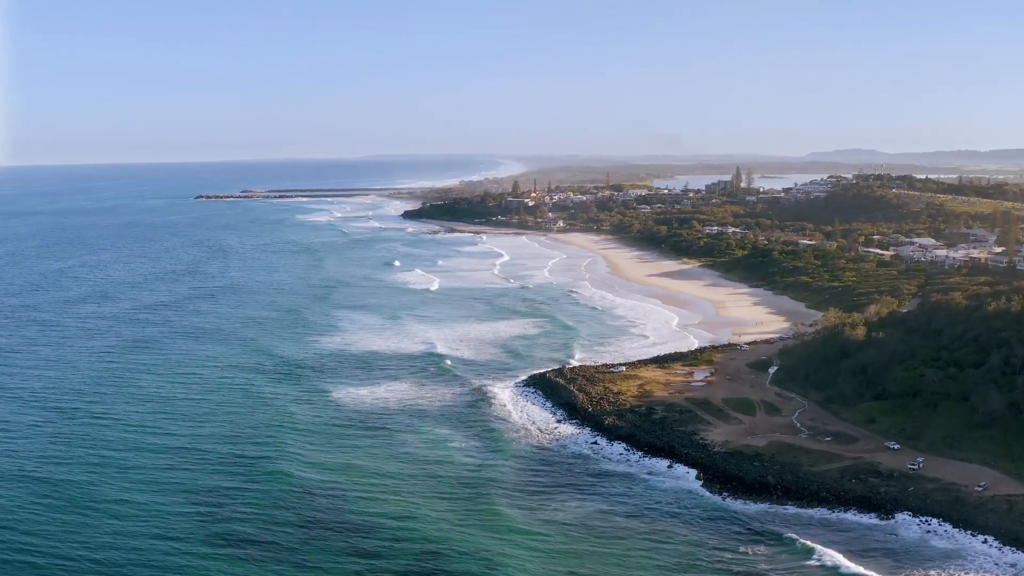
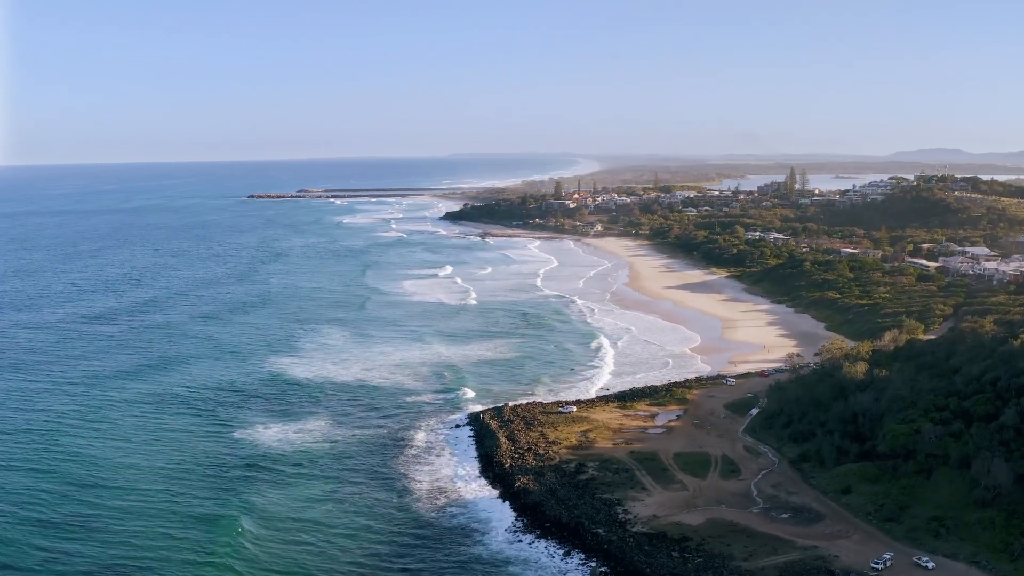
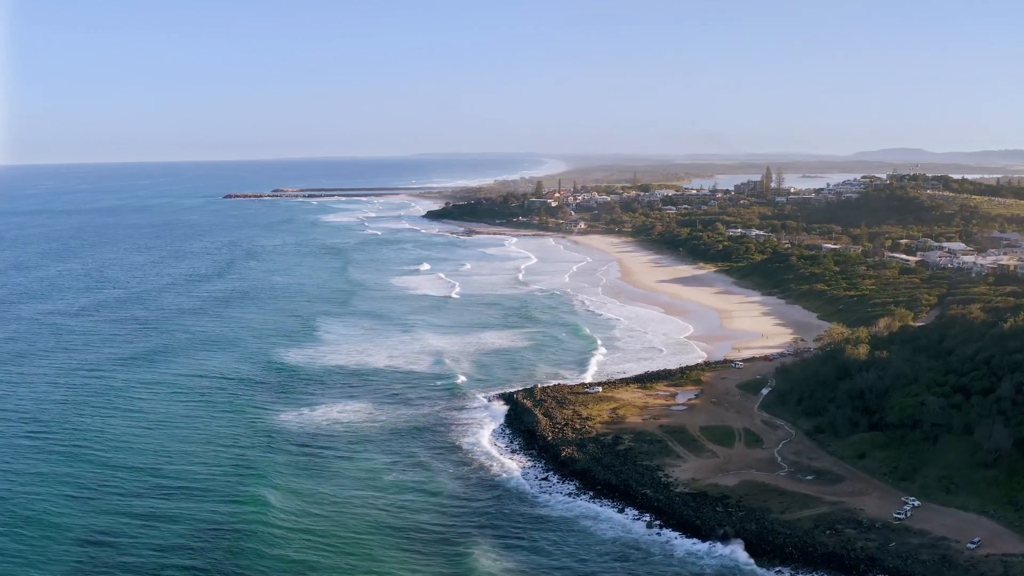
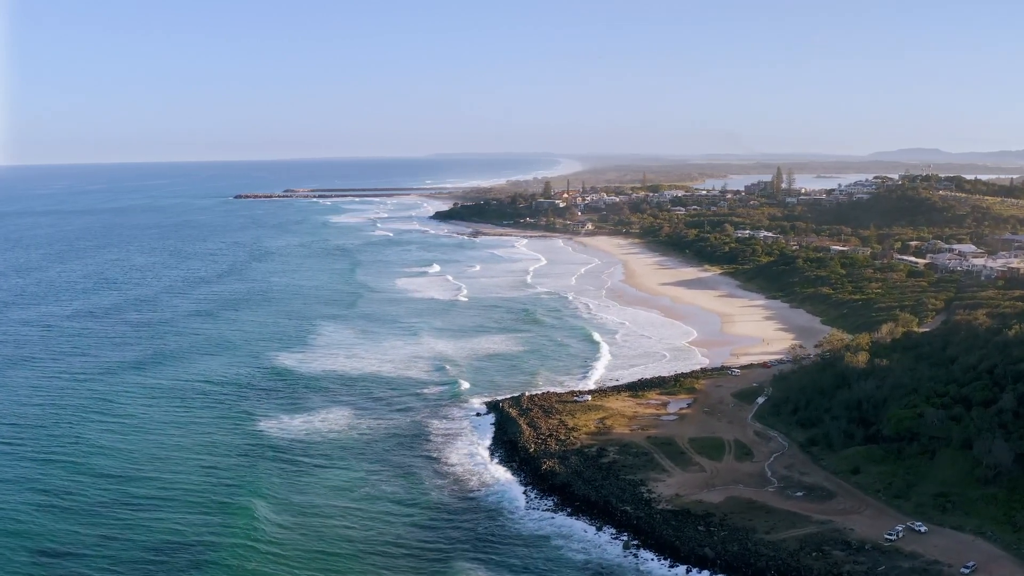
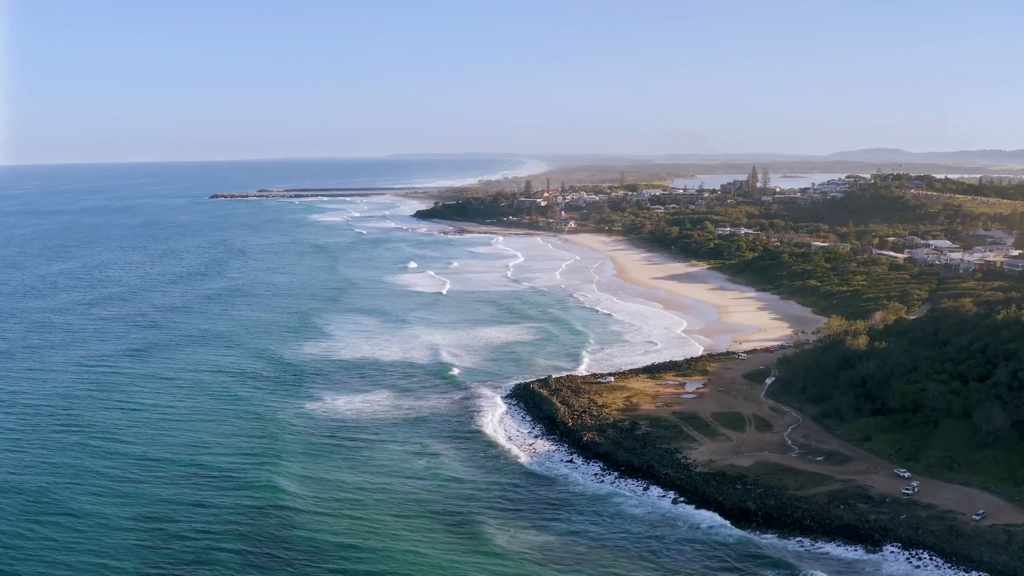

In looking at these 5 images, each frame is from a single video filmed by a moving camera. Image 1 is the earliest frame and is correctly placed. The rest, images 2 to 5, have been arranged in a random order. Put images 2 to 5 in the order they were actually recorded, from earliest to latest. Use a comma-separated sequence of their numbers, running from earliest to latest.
5, 3, 4, 2
